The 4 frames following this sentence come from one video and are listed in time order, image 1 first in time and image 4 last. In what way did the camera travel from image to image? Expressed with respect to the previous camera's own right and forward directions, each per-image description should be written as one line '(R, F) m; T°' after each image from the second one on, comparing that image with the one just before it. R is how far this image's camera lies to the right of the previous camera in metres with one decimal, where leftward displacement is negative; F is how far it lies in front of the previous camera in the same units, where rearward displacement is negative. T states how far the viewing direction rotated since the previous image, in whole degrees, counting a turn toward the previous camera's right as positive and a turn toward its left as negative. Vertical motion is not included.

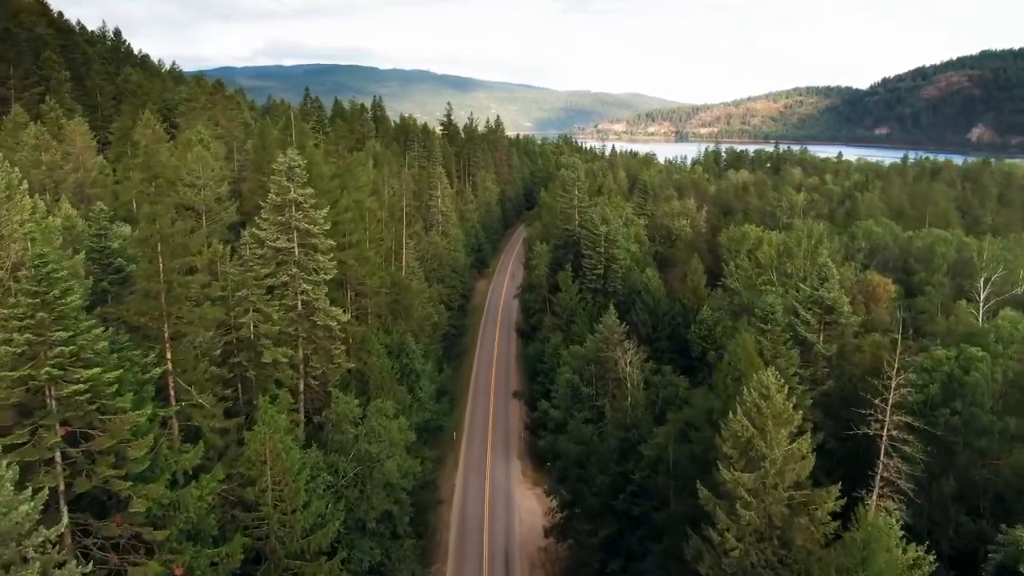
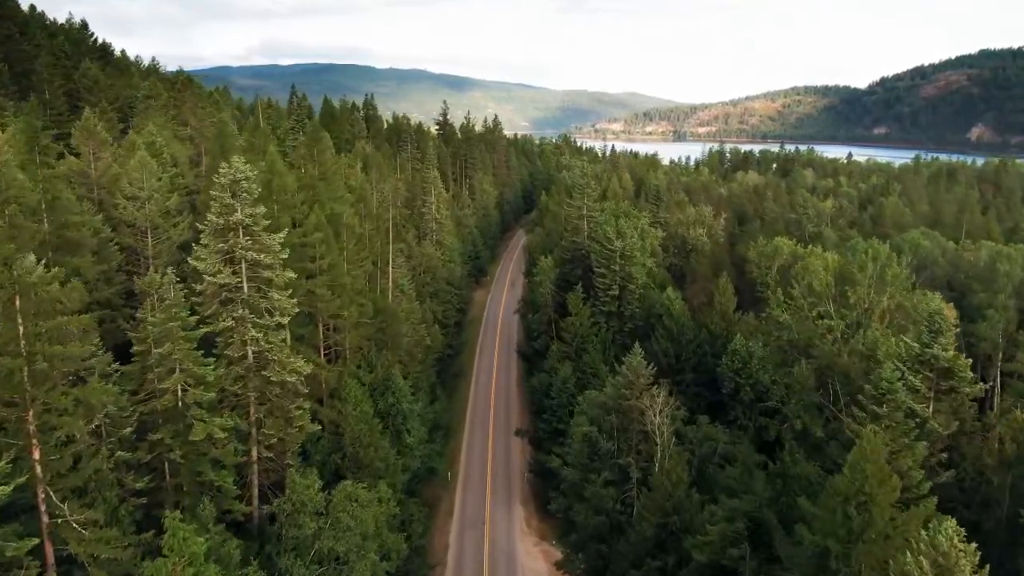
(-0.5, +7.8) m; 0°
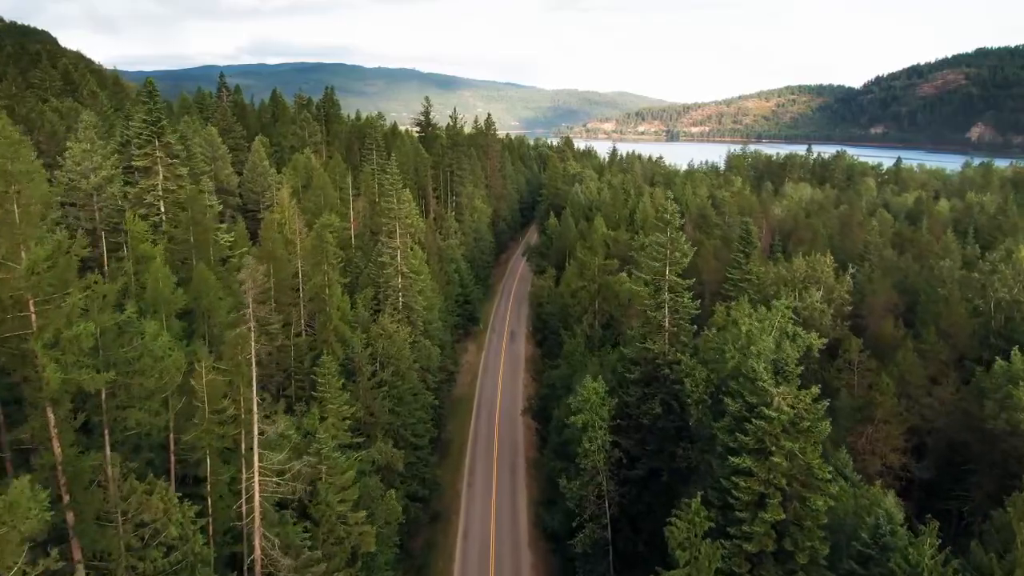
(-1.6, +30.9) m; +1°
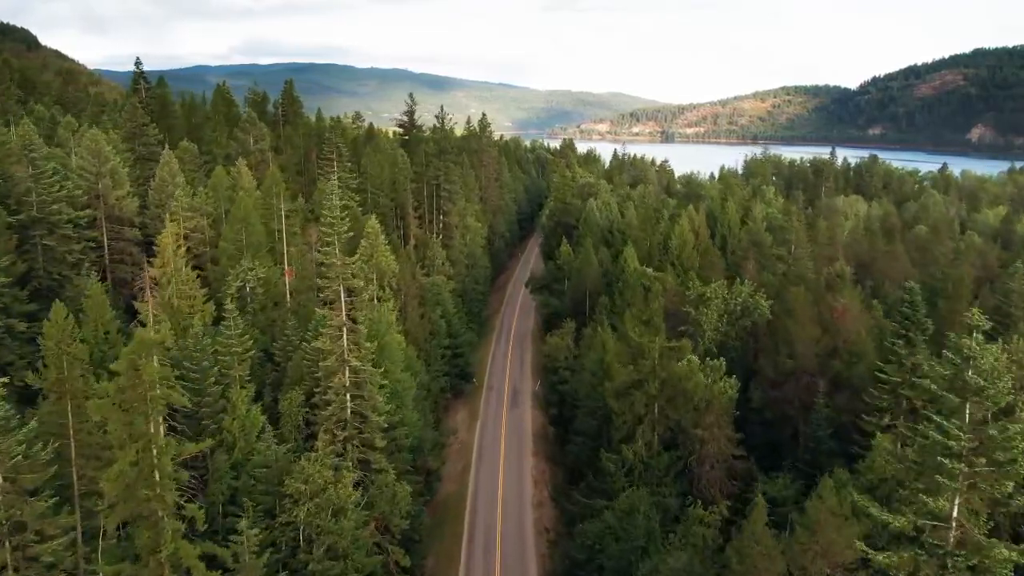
(-1.2, +21.7) m; +1°
